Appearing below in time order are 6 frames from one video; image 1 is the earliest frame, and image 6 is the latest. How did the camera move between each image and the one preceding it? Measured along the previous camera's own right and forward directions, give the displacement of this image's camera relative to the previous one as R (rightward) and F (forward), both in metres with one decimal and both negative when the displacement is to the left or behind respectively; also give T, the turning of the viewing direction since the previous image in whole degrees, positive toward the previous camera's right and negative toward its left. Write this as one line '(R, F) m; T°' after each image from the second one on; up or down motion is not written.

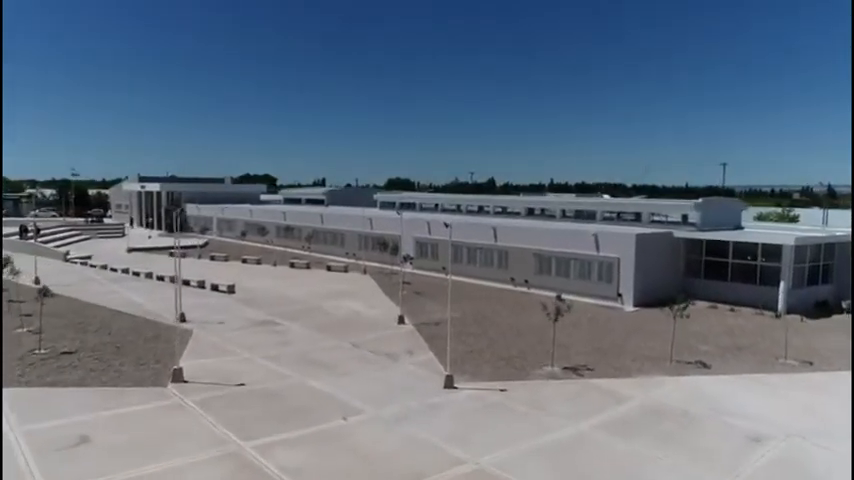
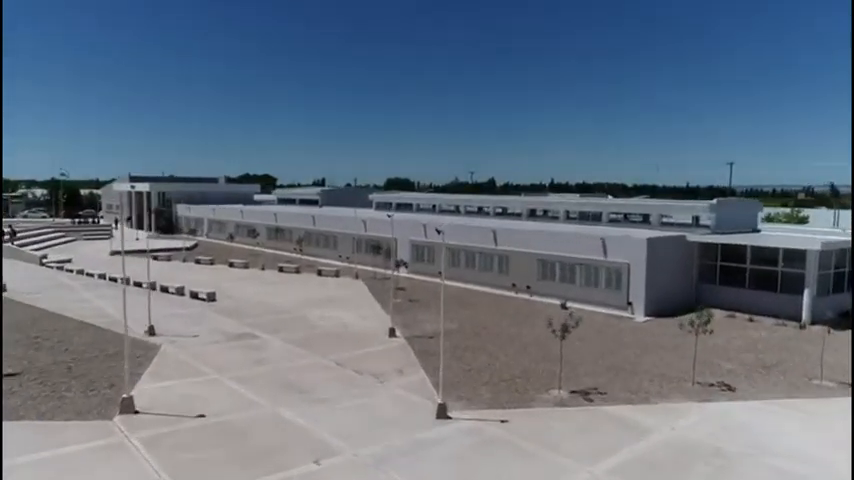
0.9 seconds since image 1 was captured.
(+0.2, +2.2) m; 0°
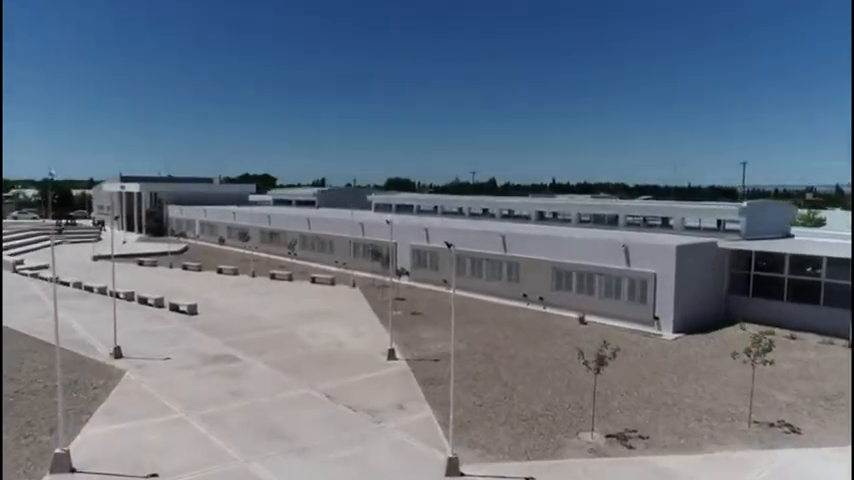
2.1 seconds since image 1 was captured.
(-0.1, +2.8) m; 0°
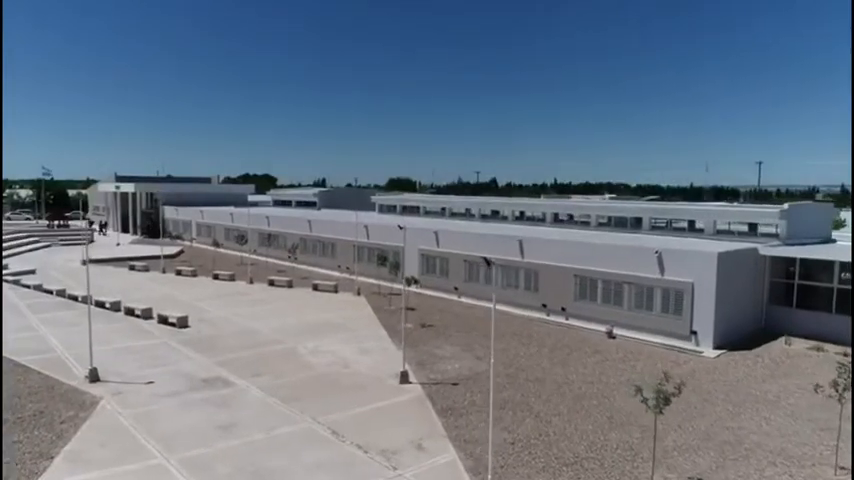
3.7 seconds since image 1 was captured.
(-0.5, +2.3) m; 0°
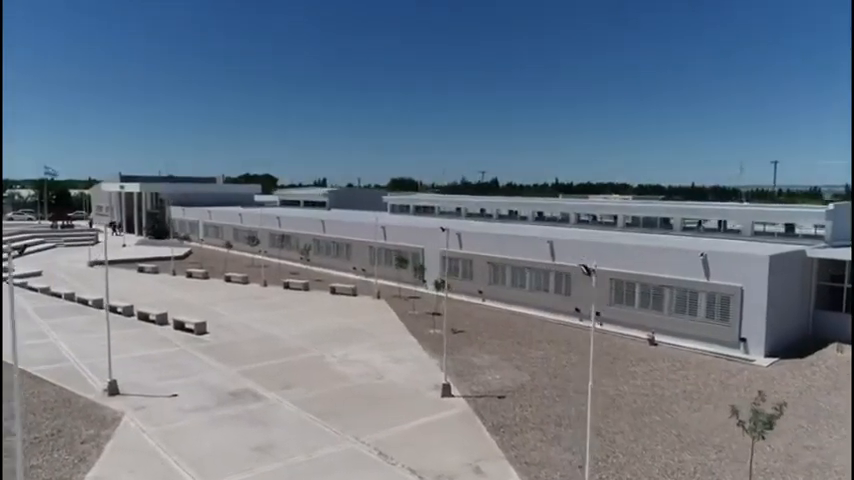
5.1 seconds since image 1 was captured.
(-1.1, +1.2) m; 0°
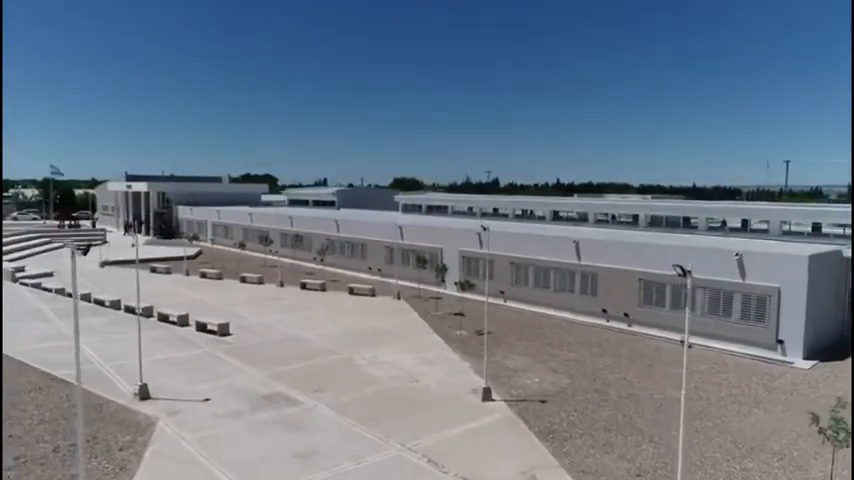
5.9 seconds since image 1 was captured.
(-1.0, +0.5) m; 0°
